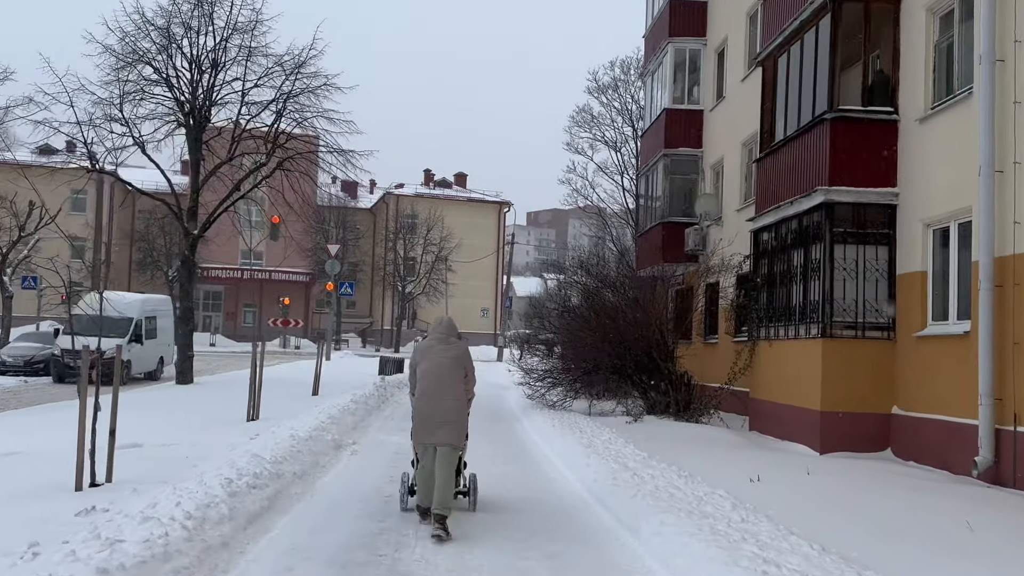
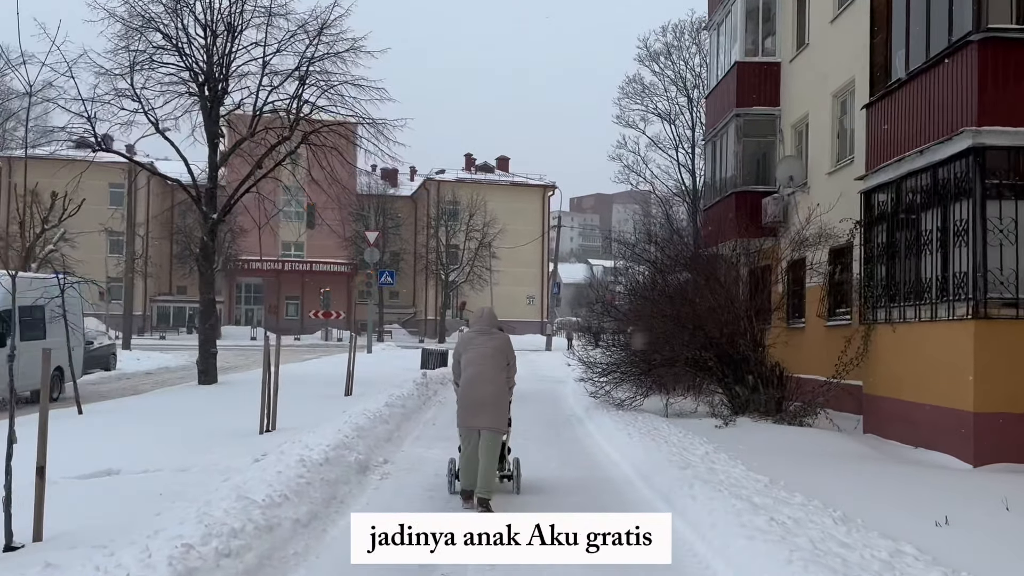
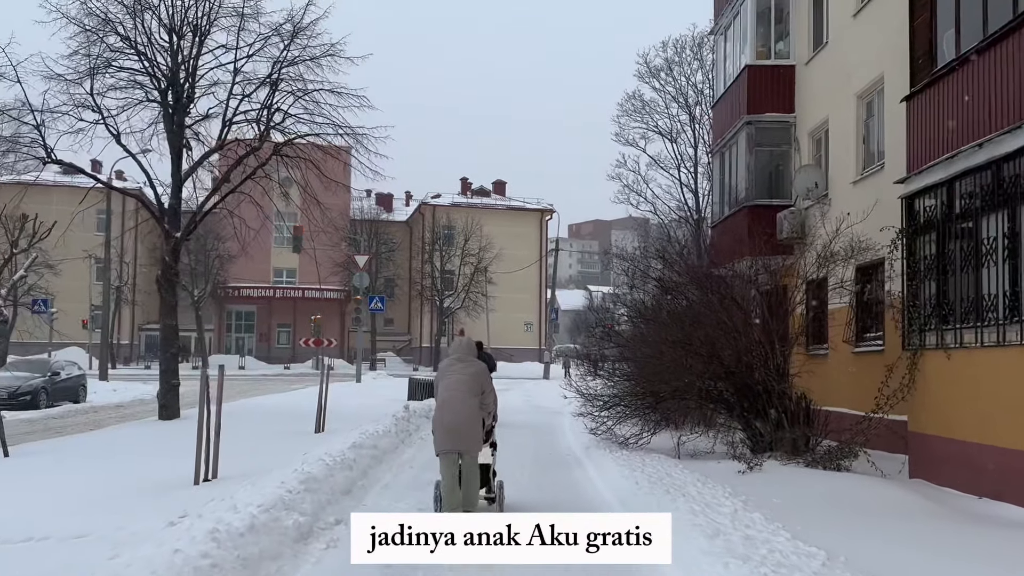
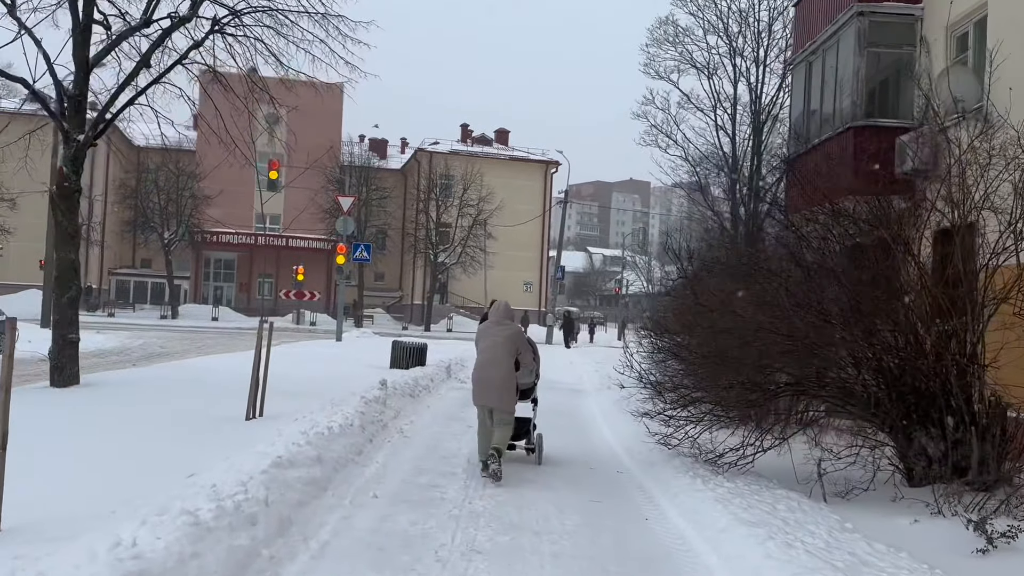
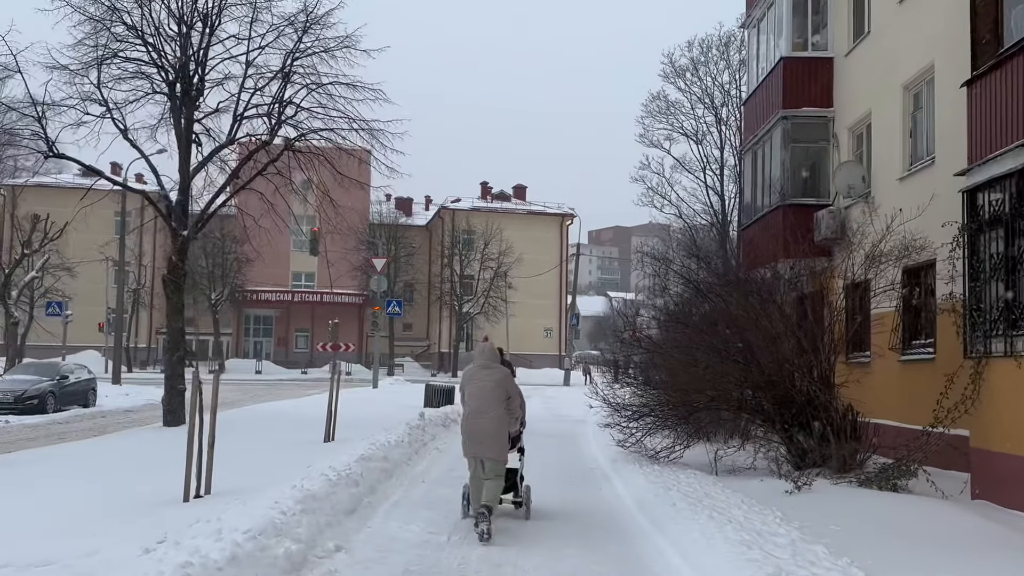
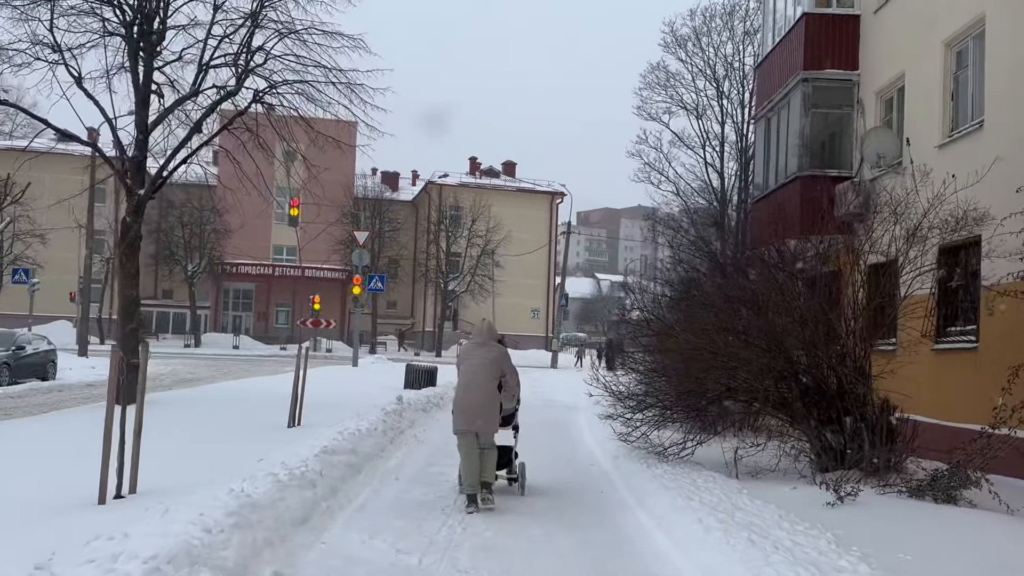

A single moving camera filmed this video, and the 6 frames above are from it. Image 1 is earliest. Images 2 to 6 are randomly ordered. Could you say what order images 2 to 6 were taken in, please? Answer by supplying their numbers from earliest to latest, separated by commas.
2, 3, 5, 6, 4
